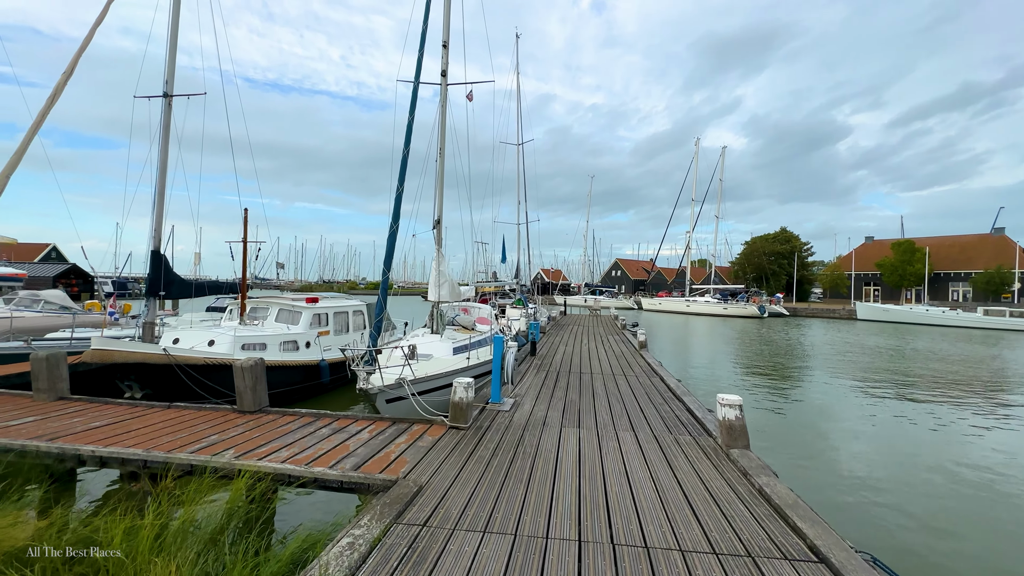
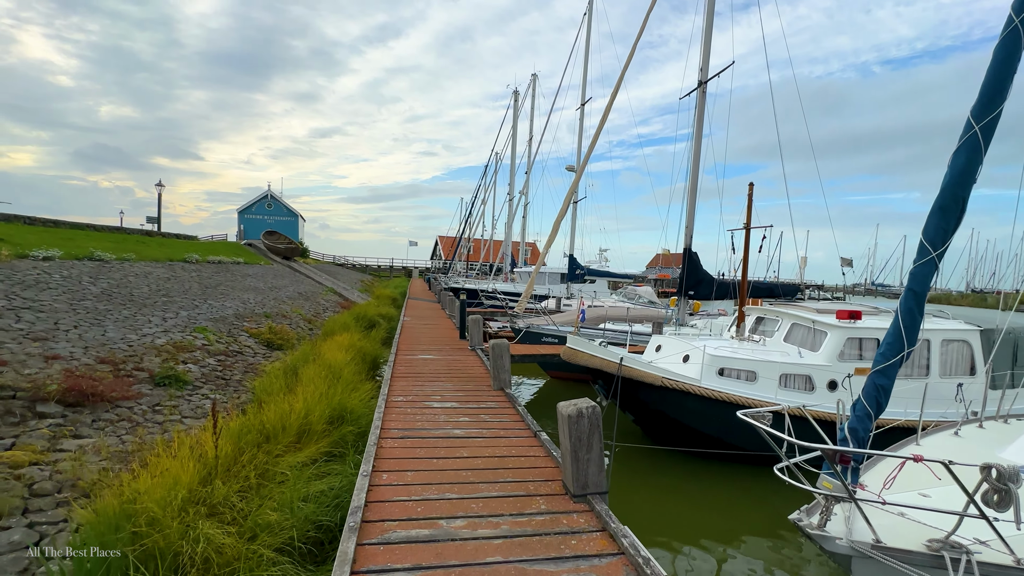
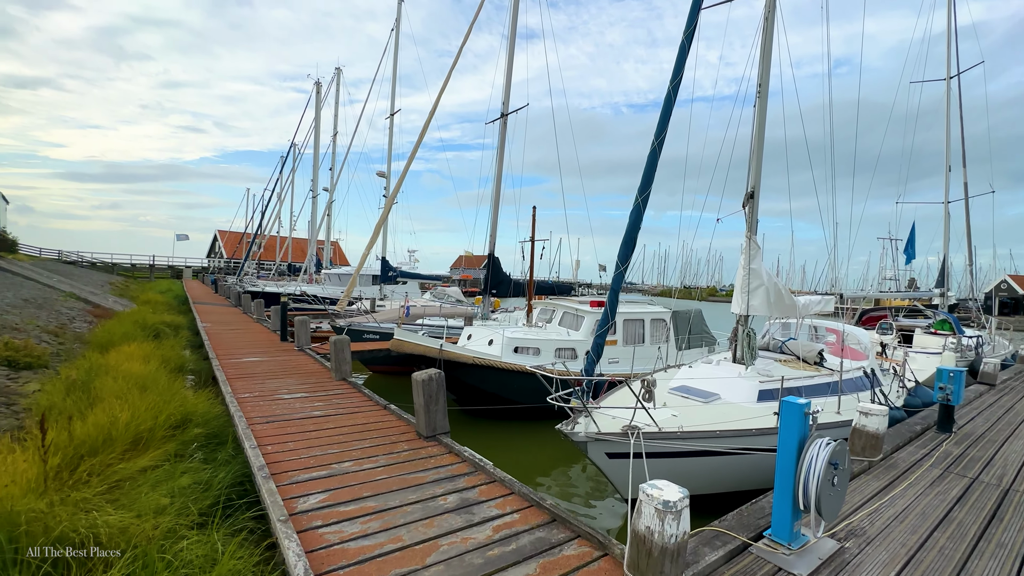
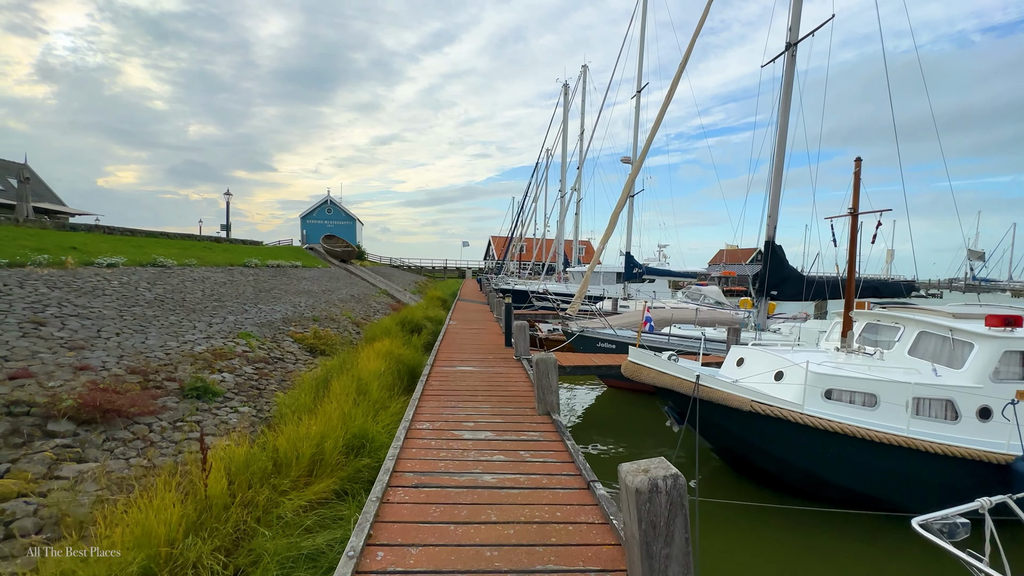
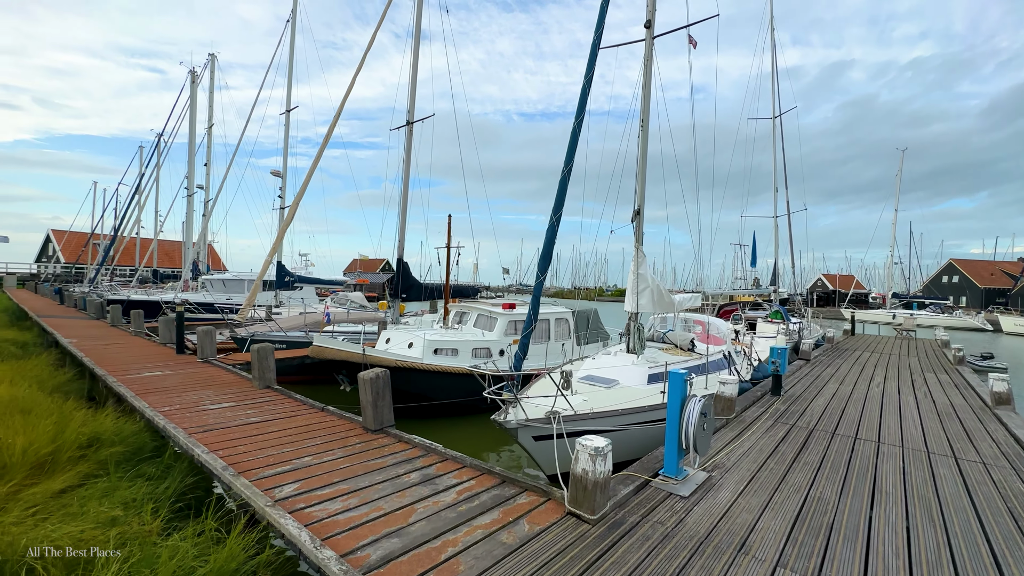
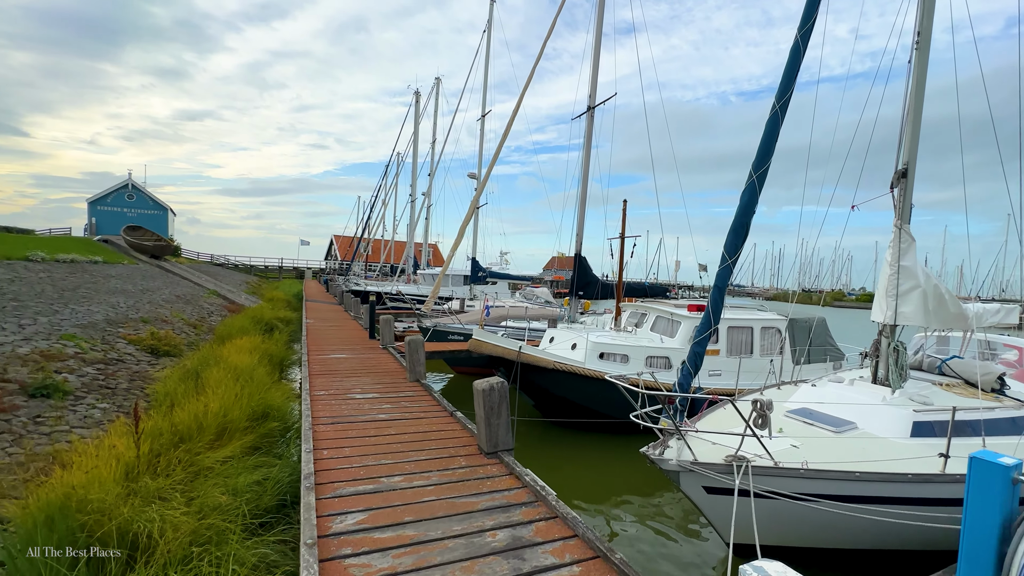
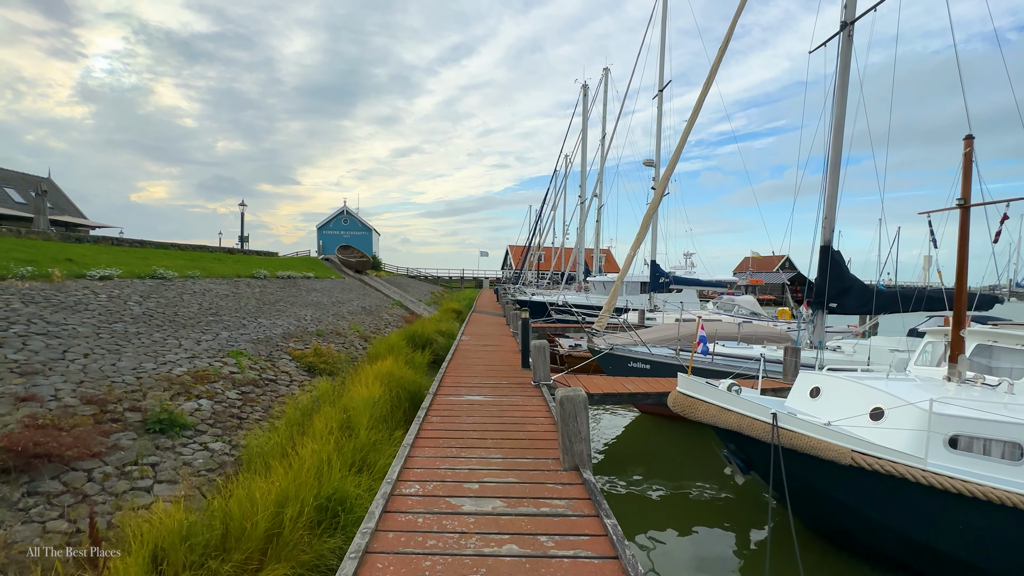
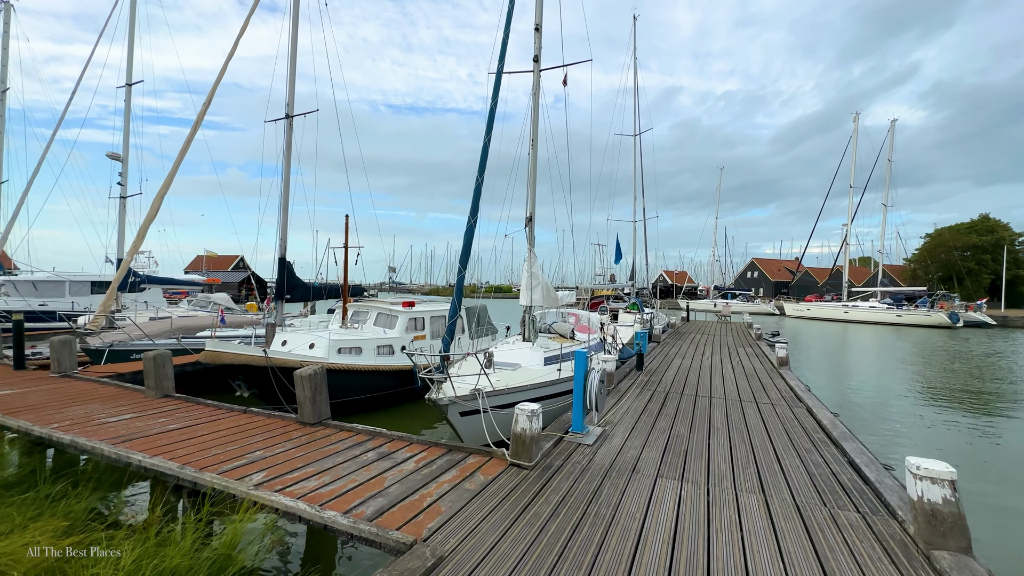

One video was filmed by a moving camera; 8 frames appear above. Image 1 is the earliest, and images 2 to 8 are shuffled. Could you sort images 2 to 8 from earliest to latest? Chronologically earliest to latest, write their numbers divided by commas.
8, 5, 3, 6, 2, 4, 7
